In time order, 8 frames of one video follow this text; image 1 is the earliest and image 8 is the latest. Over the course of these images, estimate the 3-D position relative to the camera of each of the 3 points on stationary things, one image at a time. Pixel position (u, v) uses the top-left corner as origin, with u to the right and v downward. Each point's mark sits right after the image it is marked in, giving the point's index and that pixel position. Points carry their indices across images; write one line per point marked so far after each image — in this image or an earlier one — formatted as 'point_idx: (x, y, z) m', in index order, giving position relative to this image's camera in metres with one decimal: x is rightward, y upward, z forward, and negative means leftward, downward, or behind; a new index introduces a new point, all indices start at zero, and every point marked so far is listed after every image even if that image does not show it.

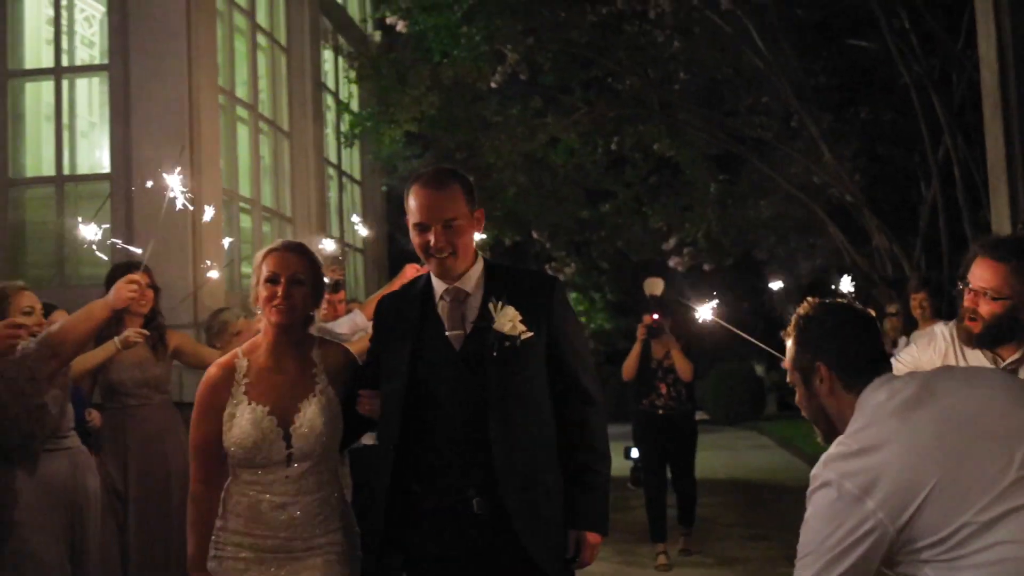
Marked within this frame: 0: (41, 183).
0: (-3.1, +0.7, +8.2) m
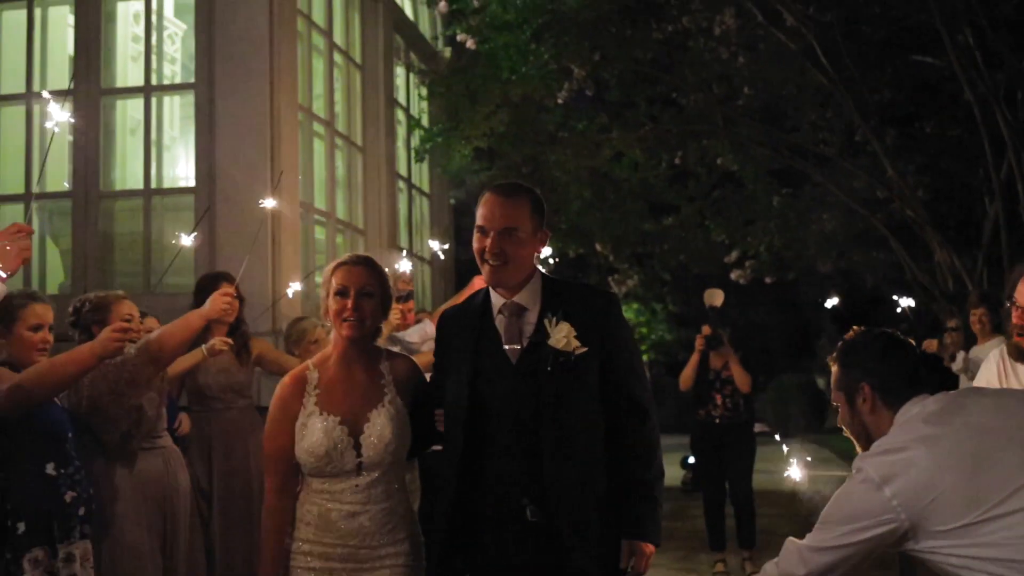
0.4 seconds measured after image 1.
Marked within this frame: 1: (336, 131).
0: (-2.6, +0.6, +8.6) m
1: (-1.4, +1.2, +9.9) m
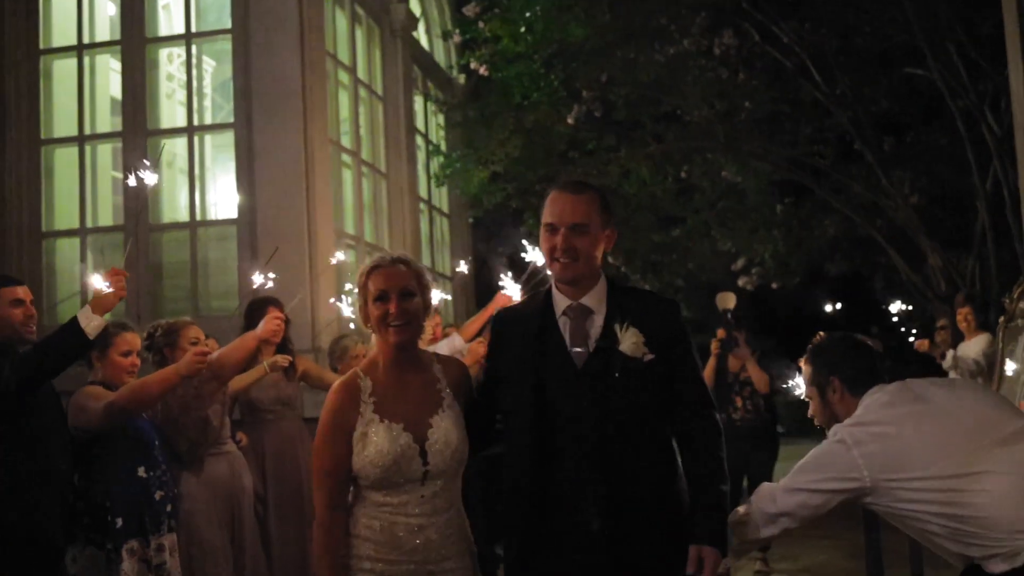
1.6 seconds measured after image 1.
0: (-2.5, +0.5, +9.3) m
1: (-1.3, +1.1, +10.7) m
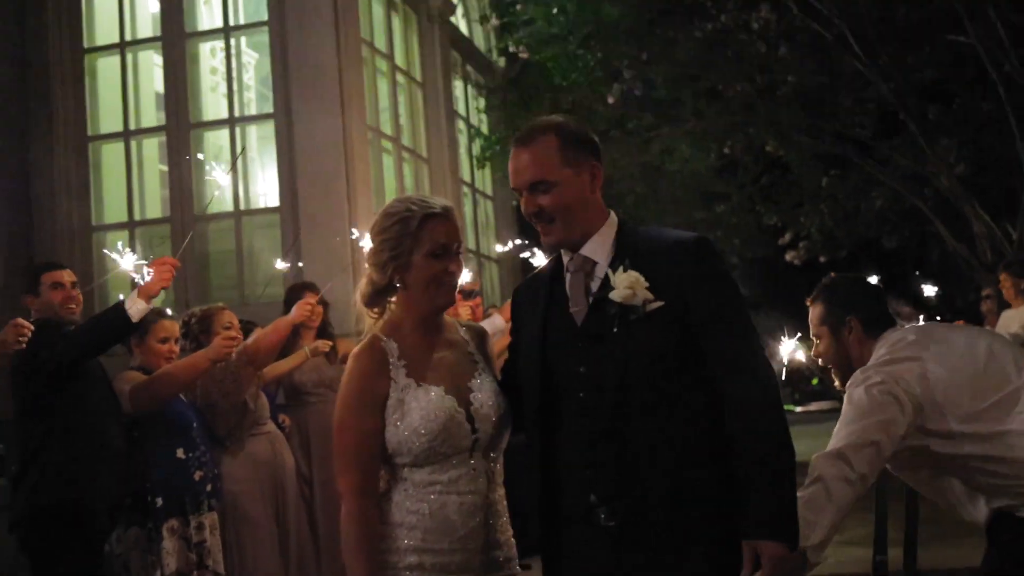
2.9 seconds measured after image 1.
0: (-2.2, +0.5, +9.5) m
1: (-0.9, +1.2, +10.8) m
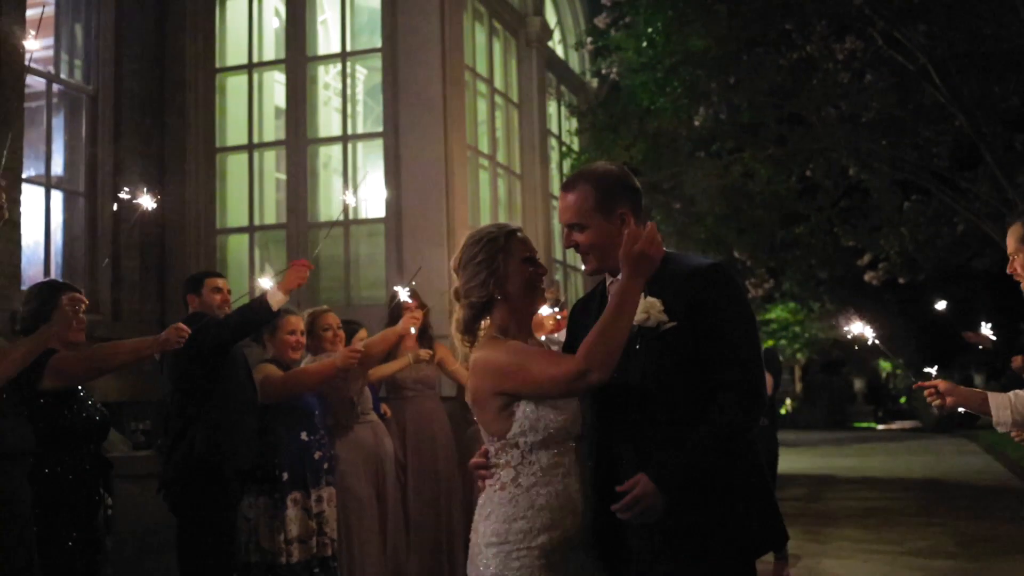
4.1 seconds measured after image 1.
0: (-1.5, +0.5, +10.4) m
1: (-0.1, +1.2, +11.6) m
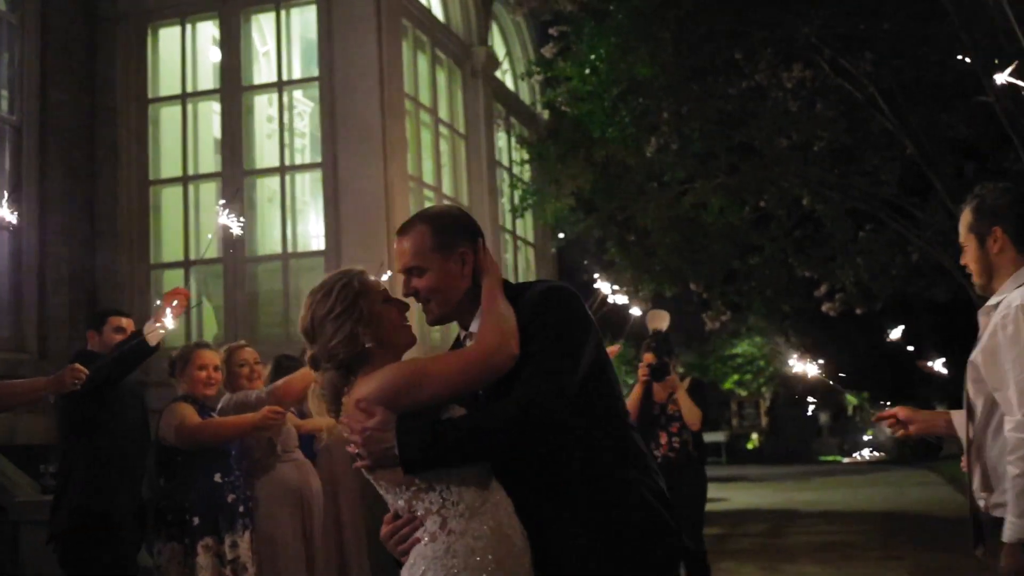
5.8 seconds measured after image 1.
0: (-1.9, +0.2, +10.1) m
1: (-0.6, +0.8, +11.3) m
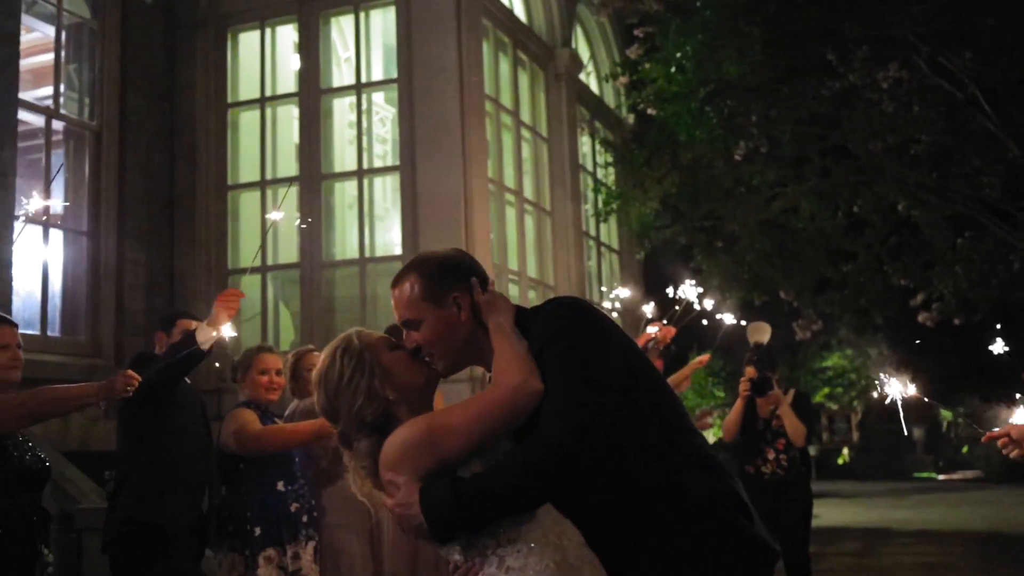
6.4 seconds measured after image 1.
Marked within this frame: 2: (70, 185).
0: (-1.3, +0.2, +9.9) m
1: (+0.1, +0.8, +11.1) m
2: (-3.2, +0.7, +9.1) m
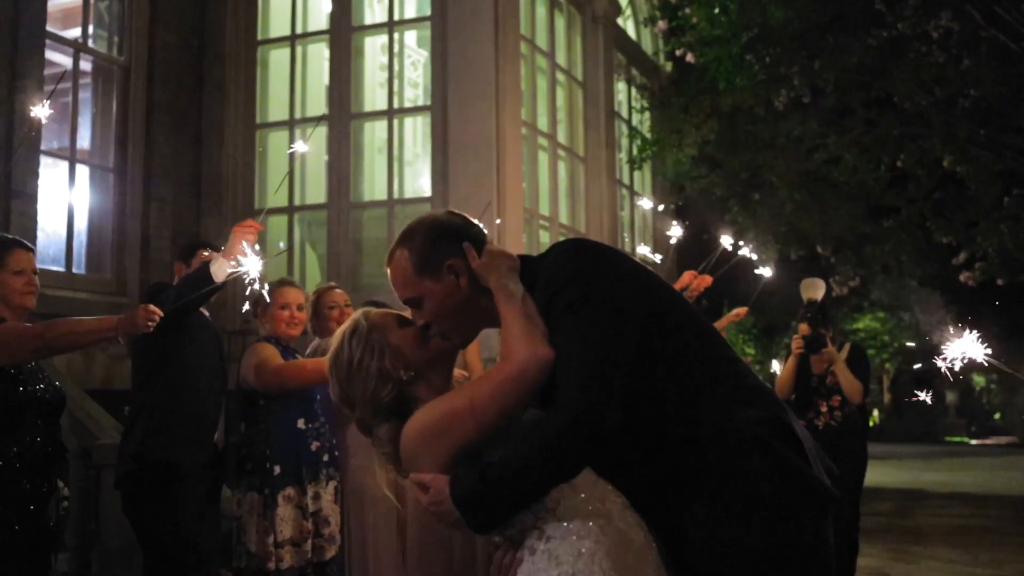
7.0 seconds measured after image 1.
0: (-1.0, +0.6, +9.7) m
1: (+0.4, +1.2, +10.8) m
2: (-3.0, +1.2, +8.9) m
